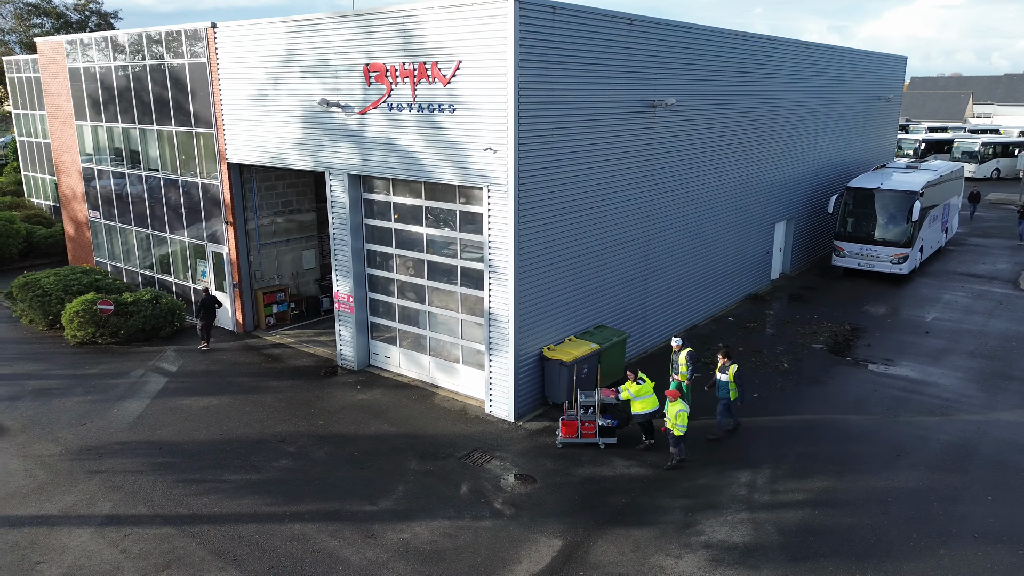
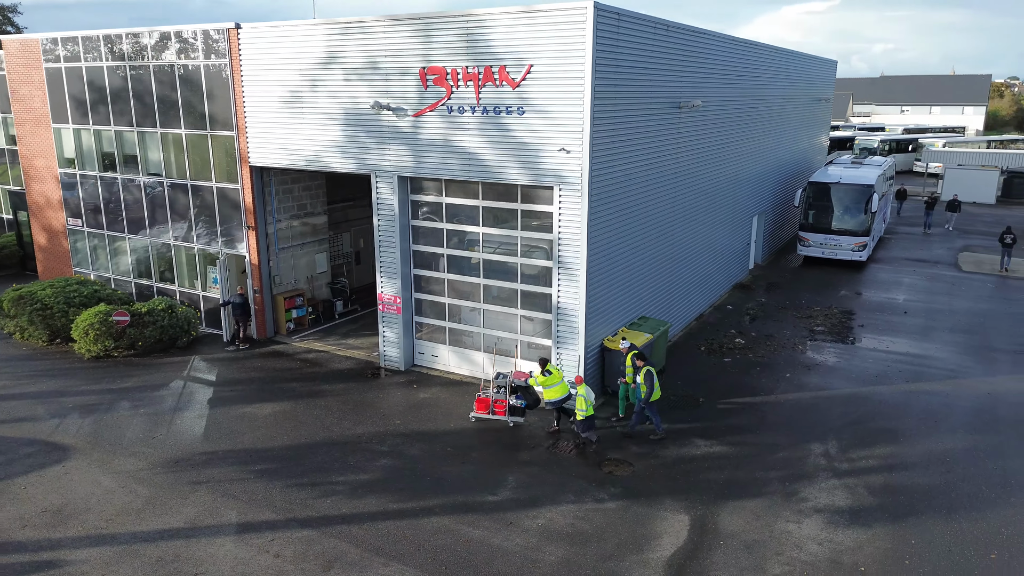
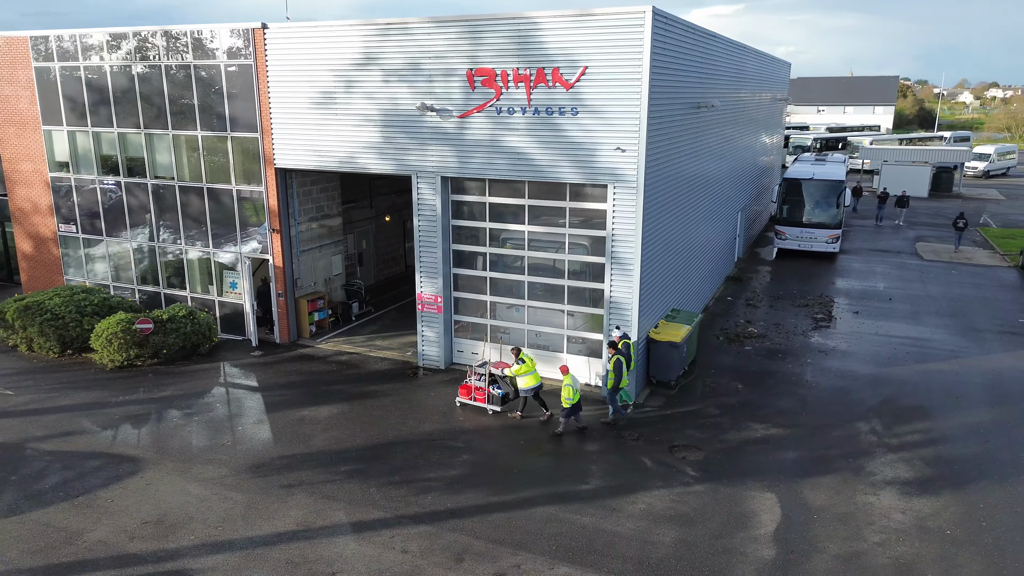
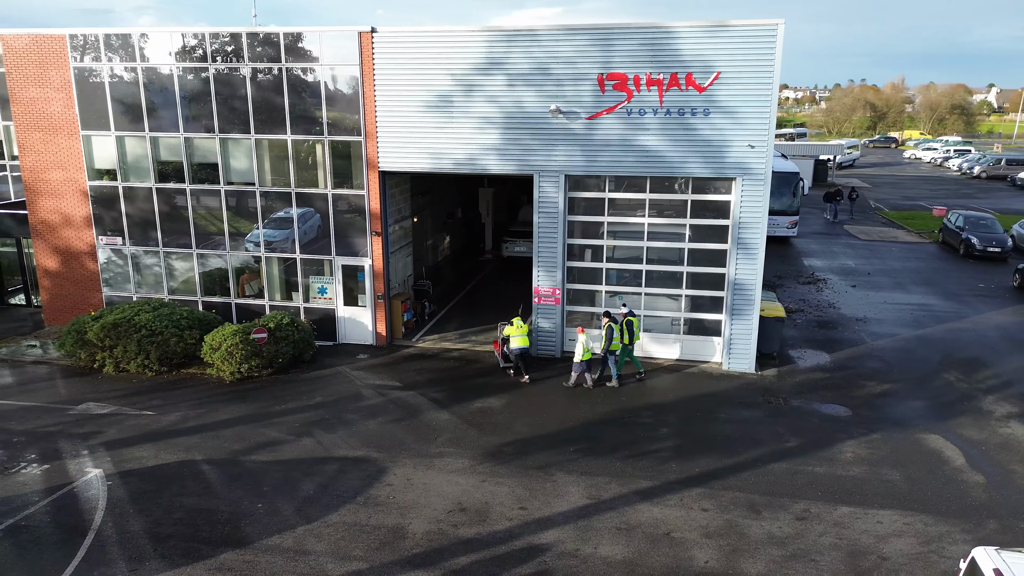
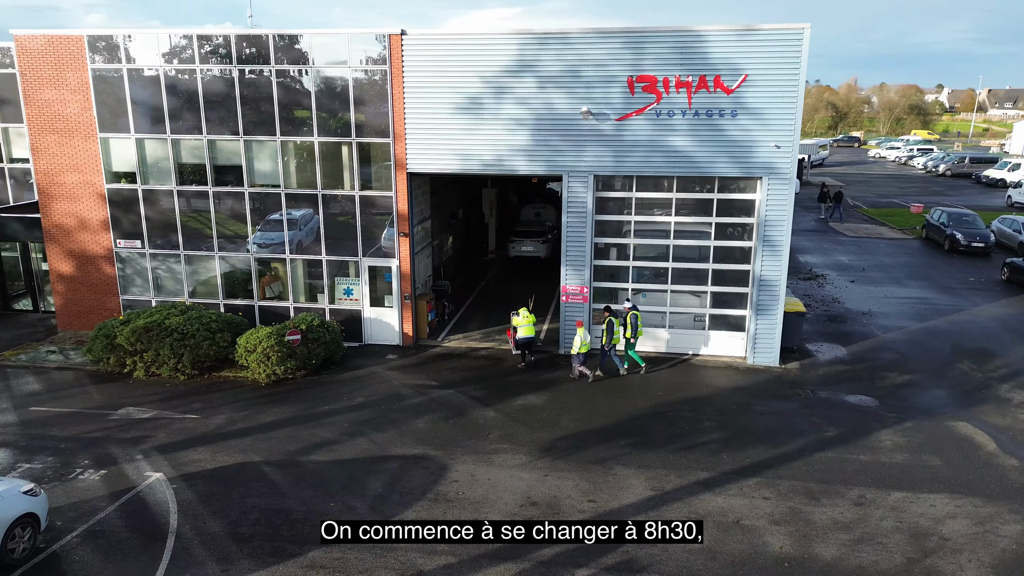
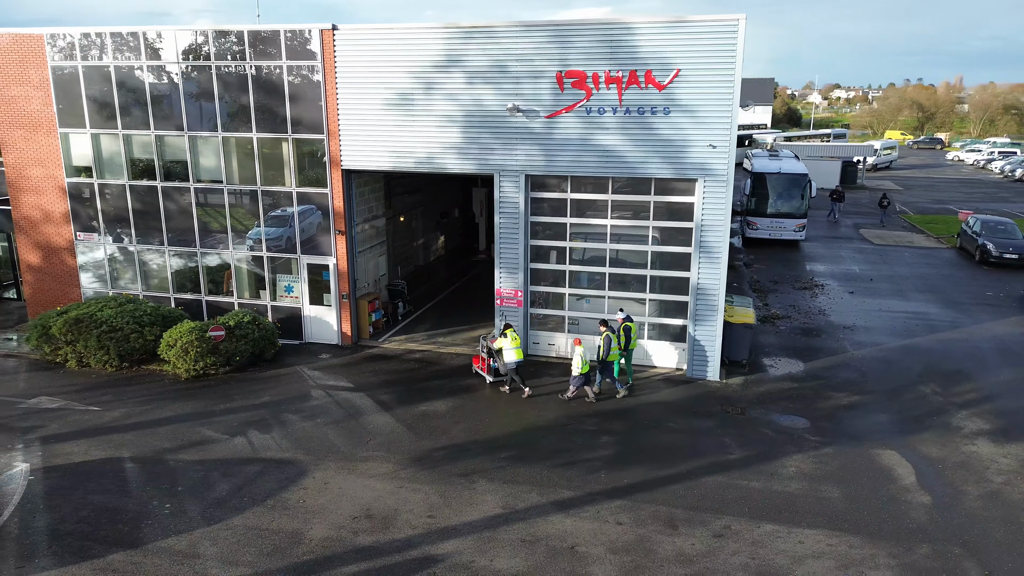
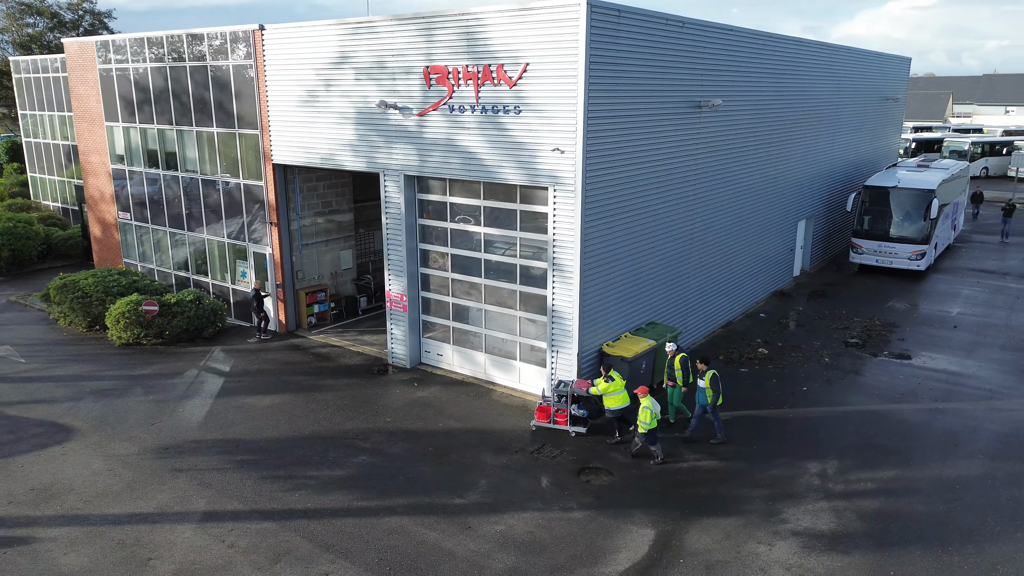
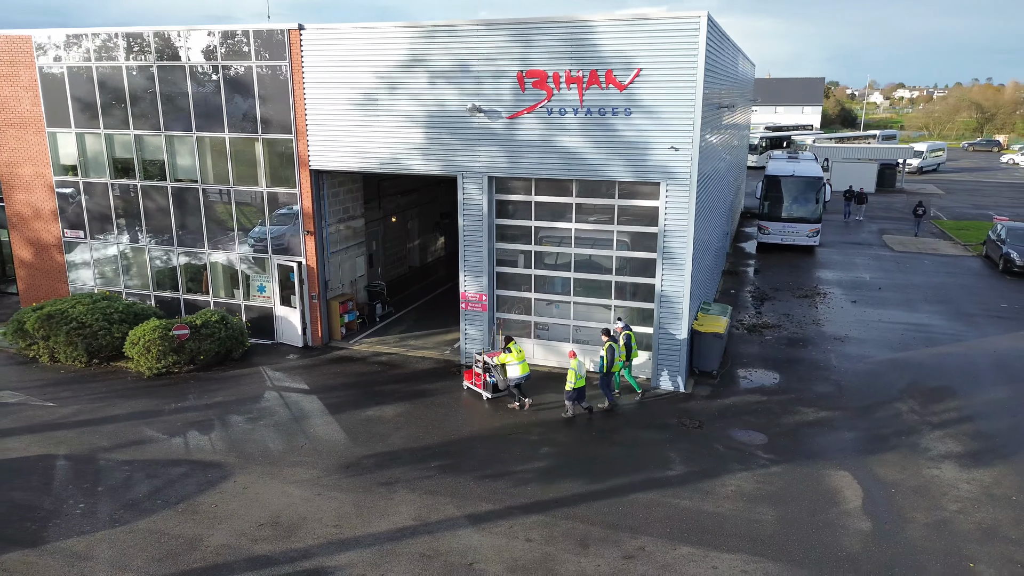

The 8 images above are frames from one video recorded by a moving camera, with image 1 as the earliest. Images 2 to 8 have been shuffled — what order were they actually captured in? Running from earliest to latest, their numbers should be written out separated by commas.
7, 2, 3, 8, 6, 4, 5
